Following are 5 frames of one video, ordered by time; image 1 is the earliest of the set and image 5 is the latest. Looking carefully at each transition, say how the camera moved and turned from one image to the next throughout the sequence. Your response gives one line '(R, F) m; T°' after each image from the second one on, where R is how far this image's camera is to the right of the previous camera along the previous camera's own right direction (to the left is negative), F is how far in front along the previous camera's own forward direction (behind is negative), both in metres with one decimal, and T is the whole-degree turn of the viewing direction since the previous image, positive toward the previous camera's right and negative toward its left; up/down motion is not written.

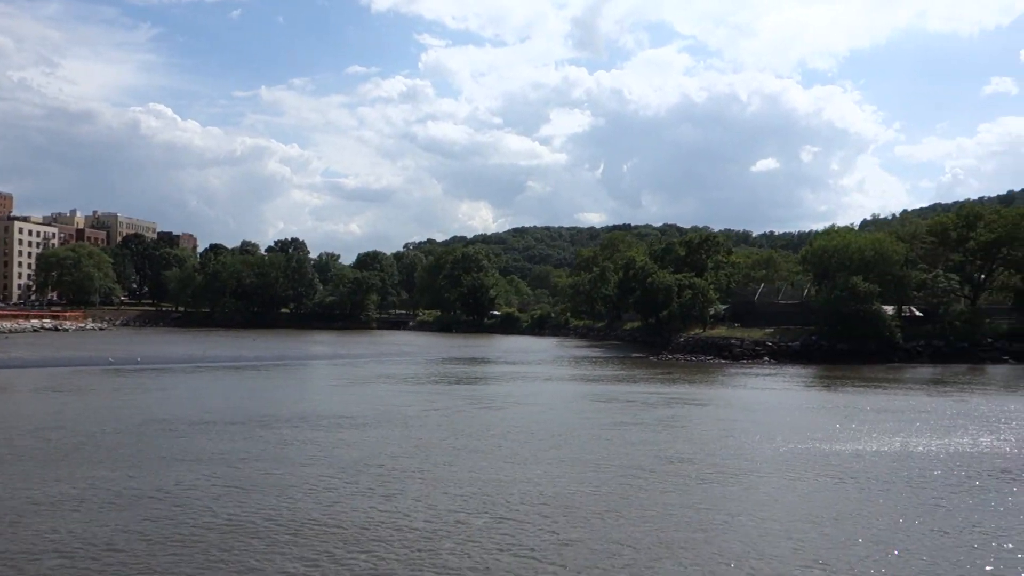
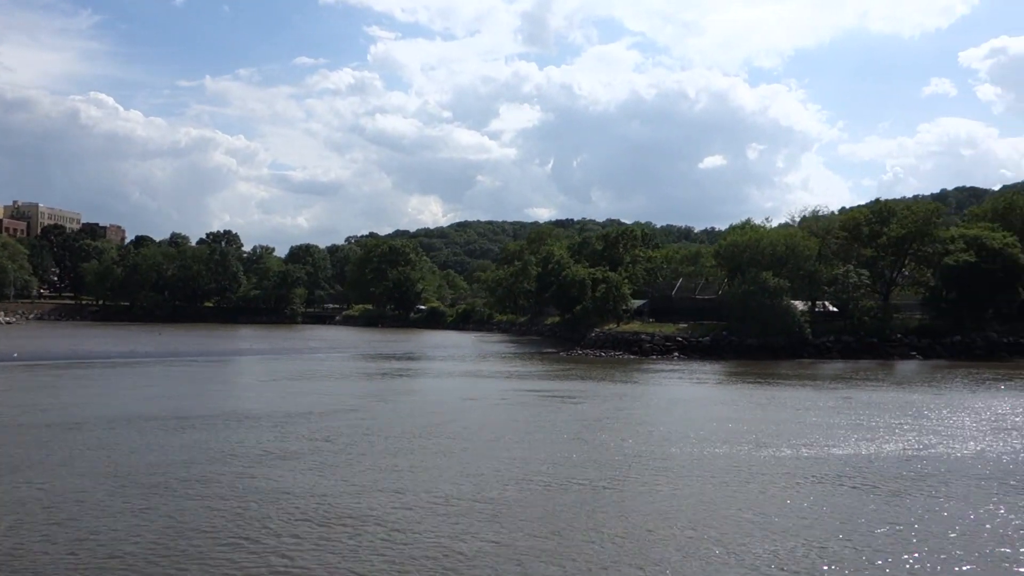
(+2.7, +1.4) m; +3°
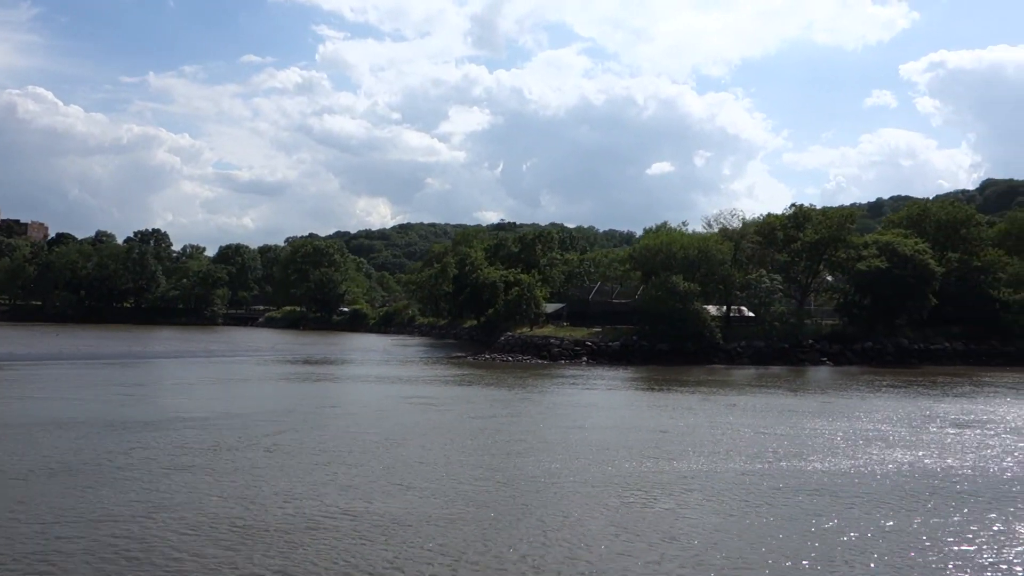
(+2.6, +1.5) m; +3°
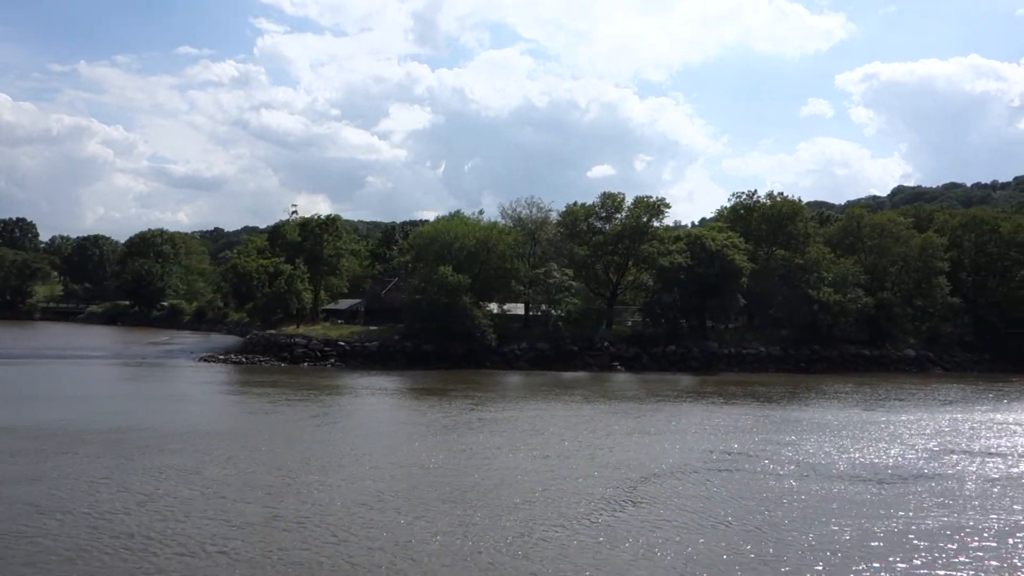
(+10.6, +6.6) m; +3°
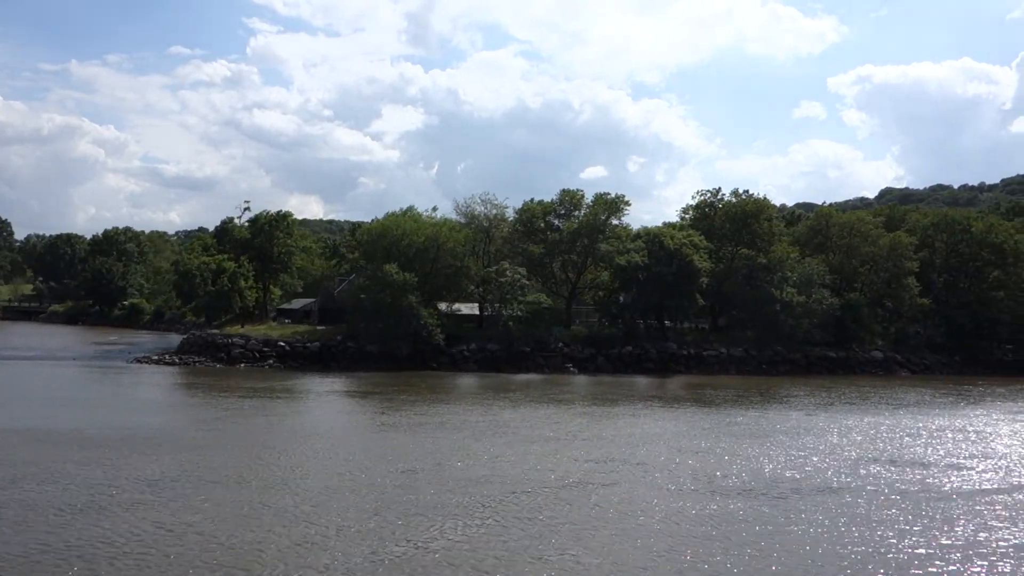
(+2.4, +1.7) m; 0°
